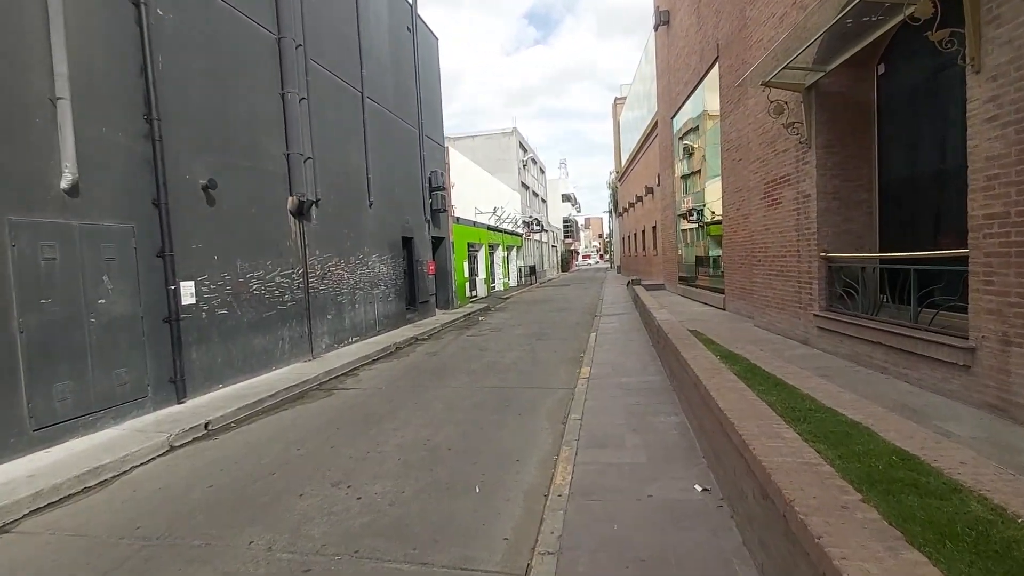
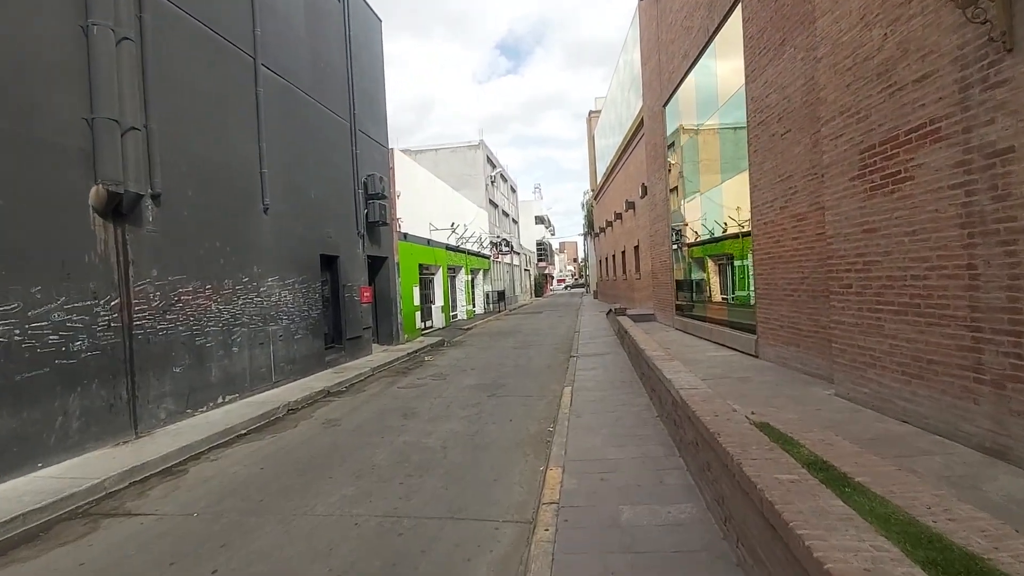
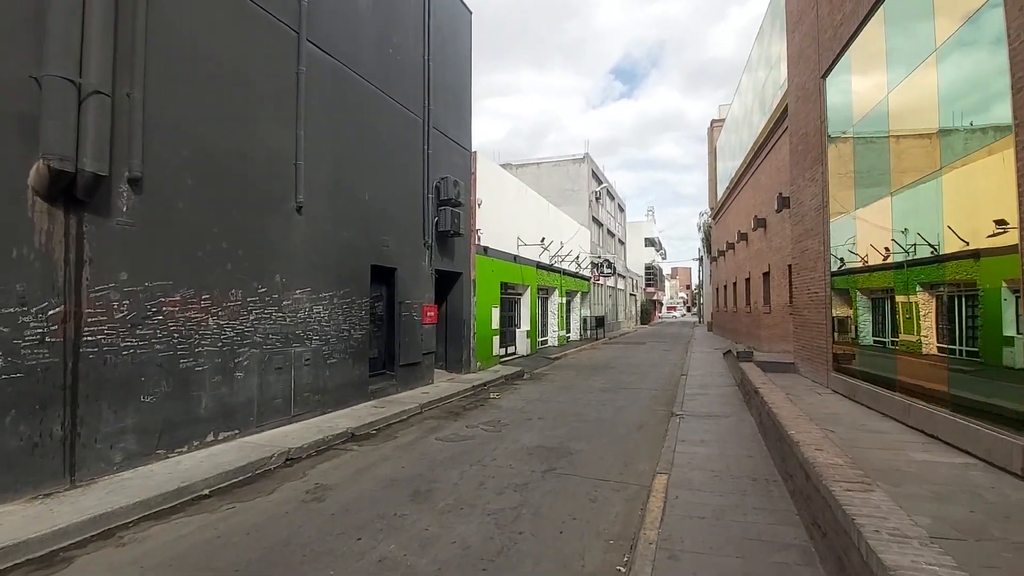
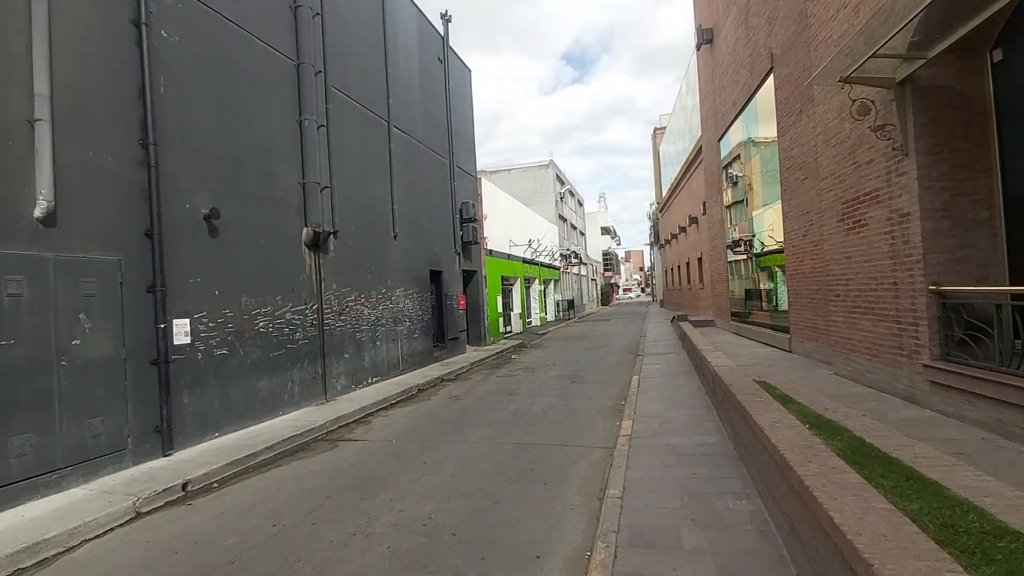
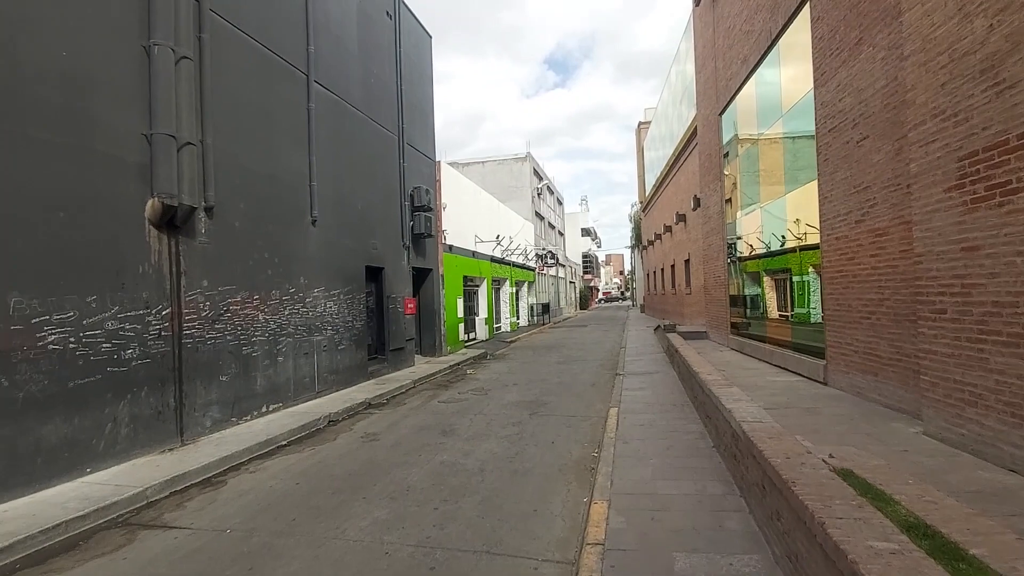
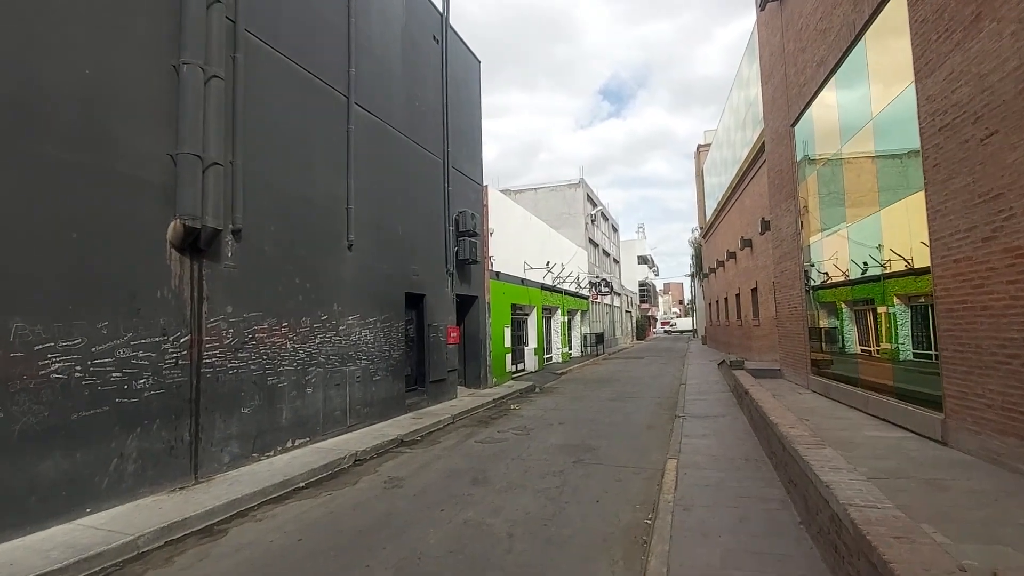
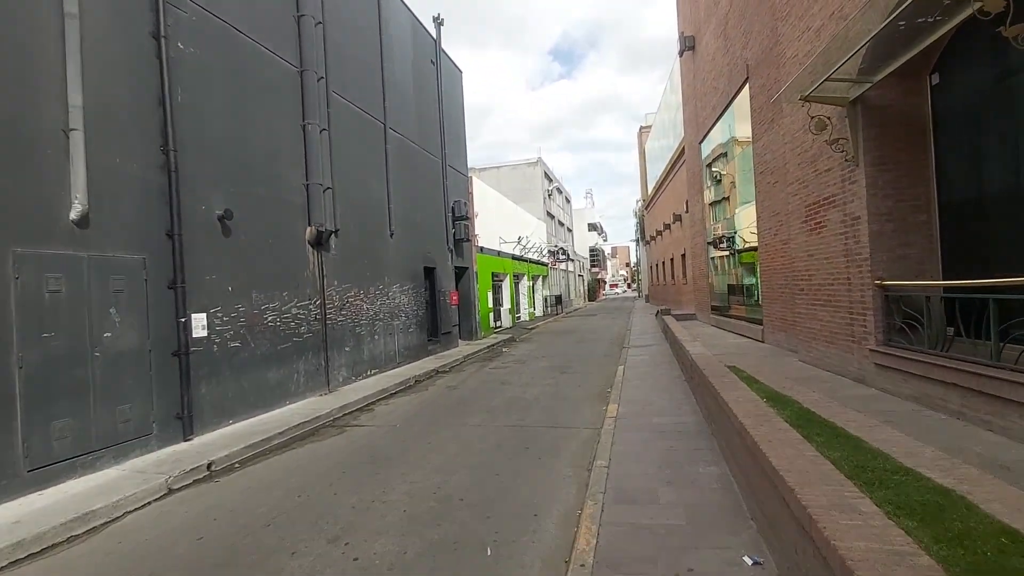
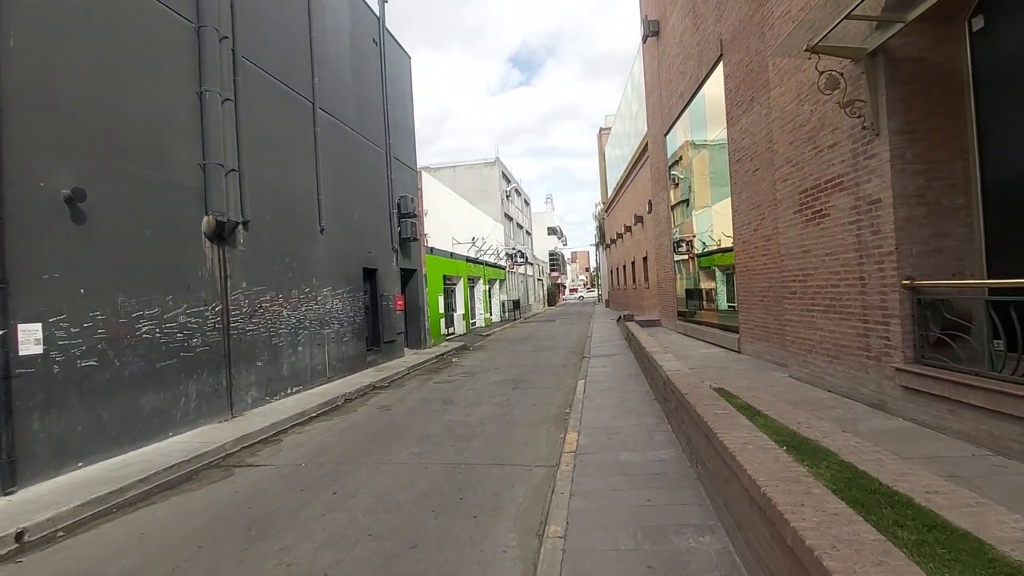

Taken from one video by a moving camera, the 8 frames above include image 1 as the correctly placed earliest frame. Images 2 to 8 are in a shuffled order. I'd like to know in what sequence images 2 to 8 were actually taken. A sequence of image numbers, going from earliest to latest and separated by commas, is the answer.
7, 4, 8, 2, 5, 6, 3
